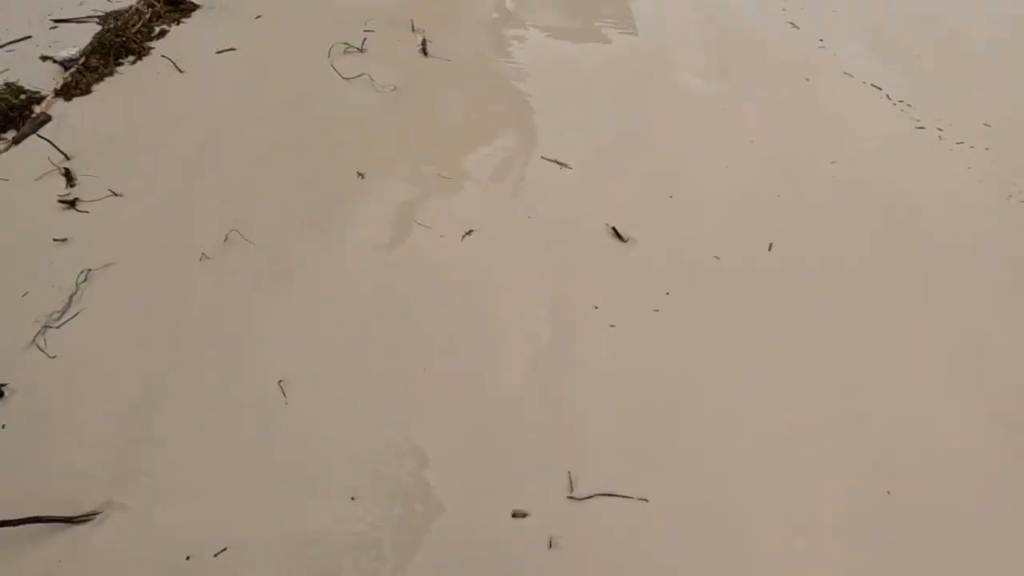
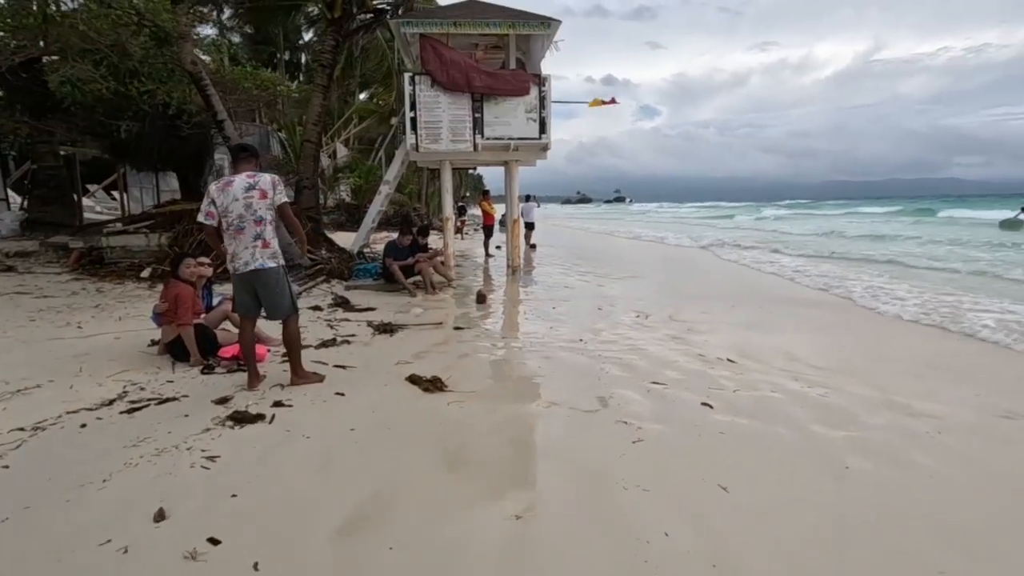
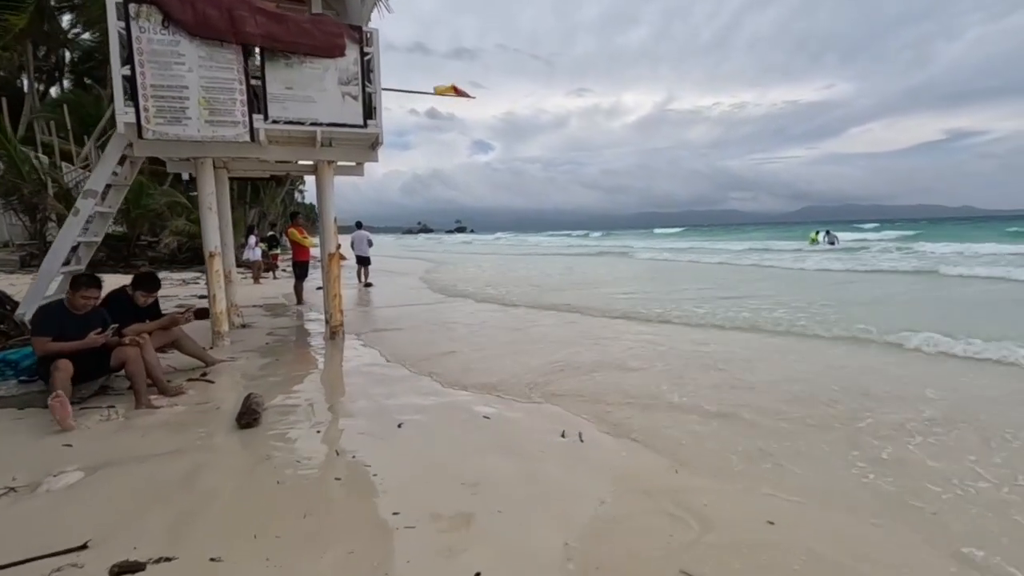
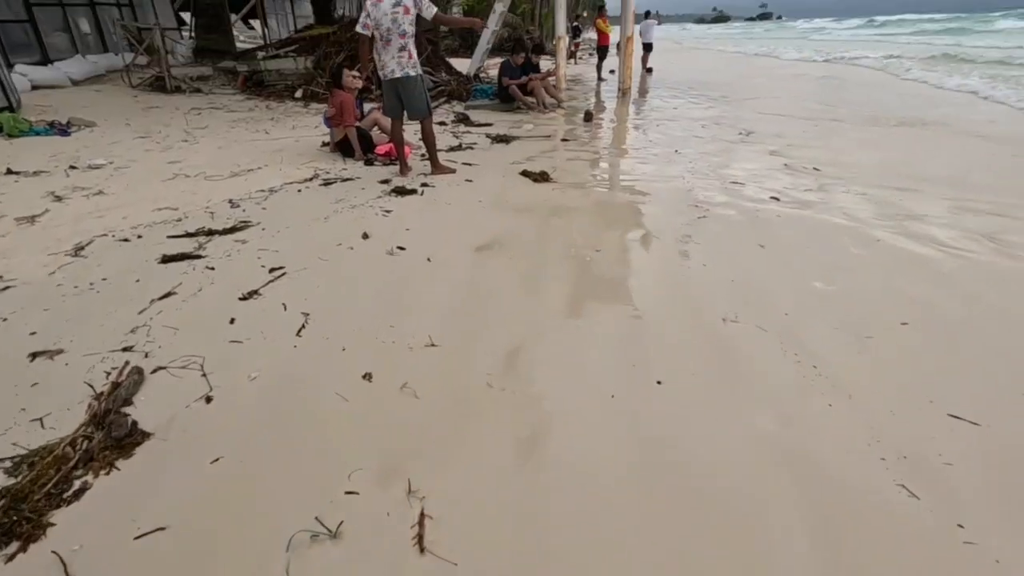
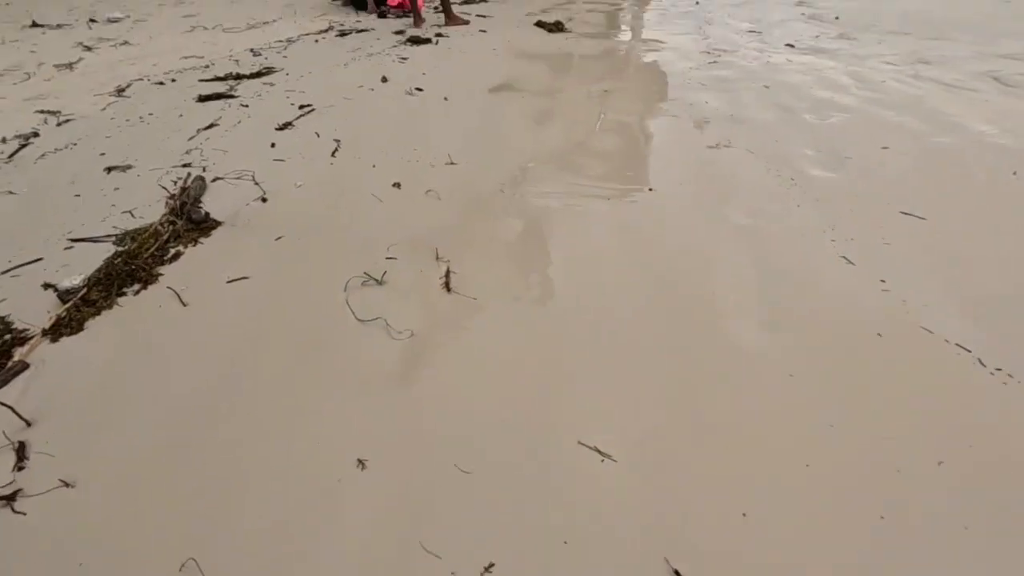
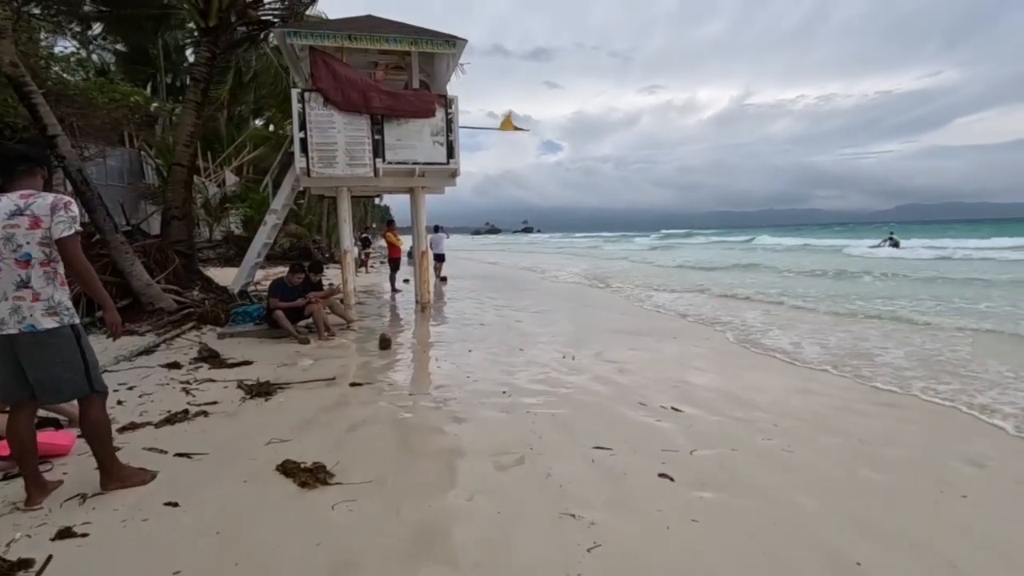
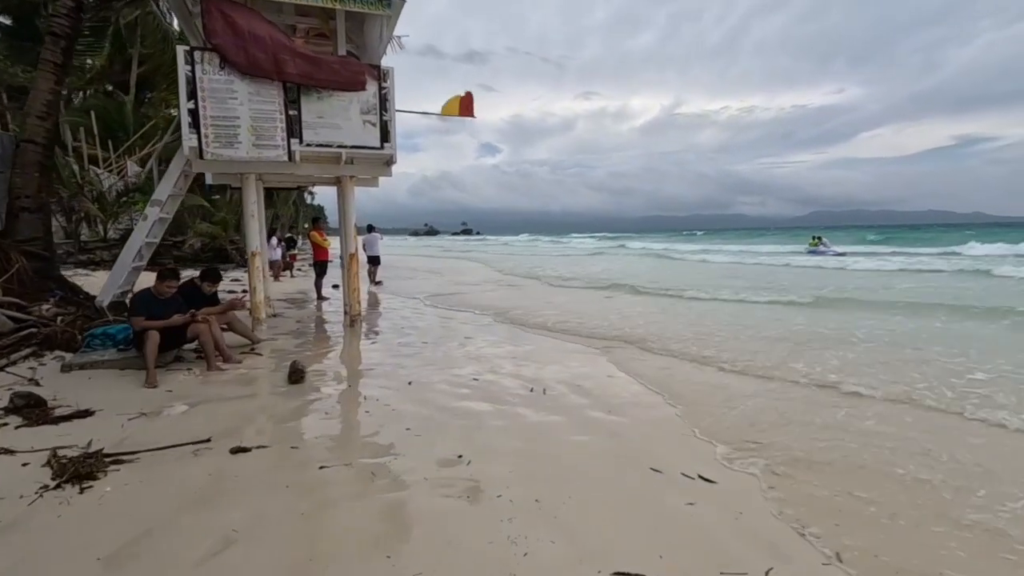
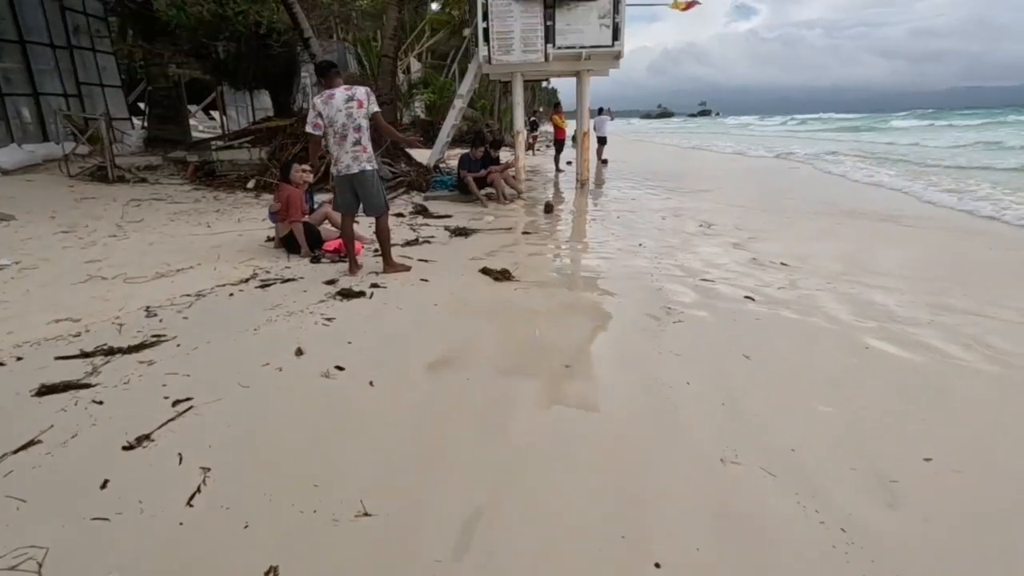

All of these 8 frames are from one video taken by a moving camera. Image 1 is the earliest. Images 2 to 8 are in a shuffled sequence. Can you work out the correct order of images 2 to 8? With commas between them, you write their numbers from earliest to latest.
5, 4, 8, 2, 6, 7, 3
